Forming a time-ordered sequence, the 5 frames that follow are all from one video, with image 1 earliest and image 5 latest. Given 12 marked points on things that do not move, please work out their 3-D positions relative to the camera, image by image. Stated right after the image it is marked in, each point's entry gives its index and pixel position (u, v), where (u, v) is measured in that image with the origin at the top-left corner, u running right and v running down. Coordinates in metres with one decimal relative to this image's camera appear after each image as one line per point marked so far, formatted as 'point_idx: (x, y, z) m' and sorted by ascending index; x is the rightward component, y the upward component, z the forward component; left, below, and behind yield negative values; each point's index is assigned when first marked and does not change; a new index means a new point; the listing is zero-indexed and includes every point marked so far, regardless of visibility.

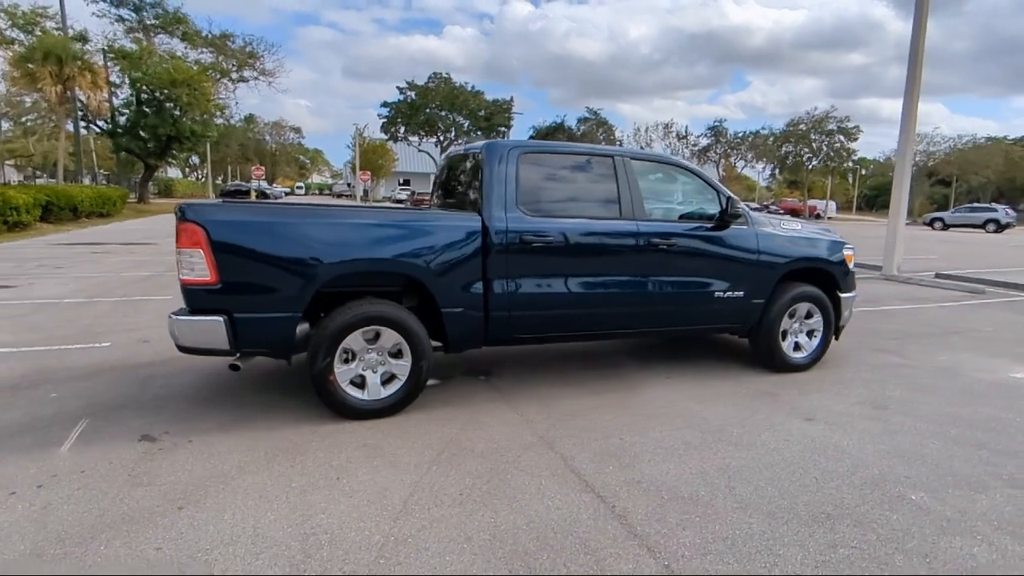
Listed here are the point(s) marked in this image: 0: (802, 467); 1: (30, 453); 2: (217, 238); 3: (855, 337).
0: (+1.8, -1.1, +3.9) m
1: (-3.1, -1.0, +3.9) m
2: (-2.0, +0.3, +4.1) m
3: (+4.1, -0.6, +7.5) m
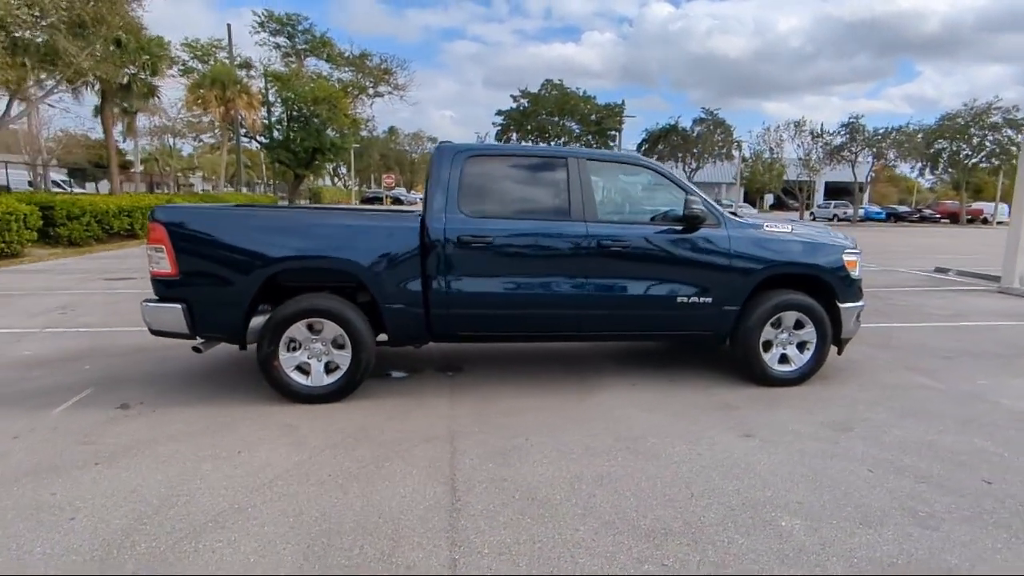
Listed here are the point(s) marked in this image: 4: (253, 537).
0: (+1.0, -1.2, +3.7) m
1: (-3.7, -0.9, +4.8) m
2: (-2.6, +0.4, +4.7) m
3: (+4.1, -0.7, +6.6) m
4: (-1.3, -1.3, +3.1) m
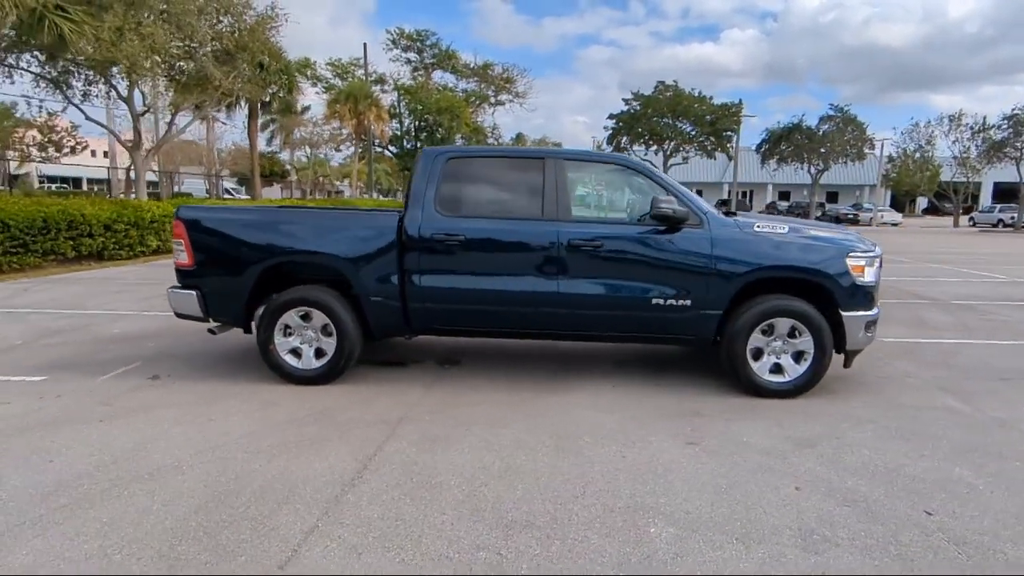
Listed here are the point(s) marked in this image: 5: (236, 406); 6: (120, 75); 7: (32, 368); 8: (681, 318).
0: (+0.4, -1.1, +3.6) m
1: (-4.0, -0.8, +5.7) m
2: (-2.8, +0.5, +5.5) m
3: (+4.1, -0.8, +5.9) m
4: (-2.0, -1.2, +3.5) m
5: (-2.2, -1.0, +5.0) m
6: (-12.1, +6.4, +19.0) m
7: (-4.8, -0.8, +6.1) m
8: (+1.4, -0.3, +5.2) m
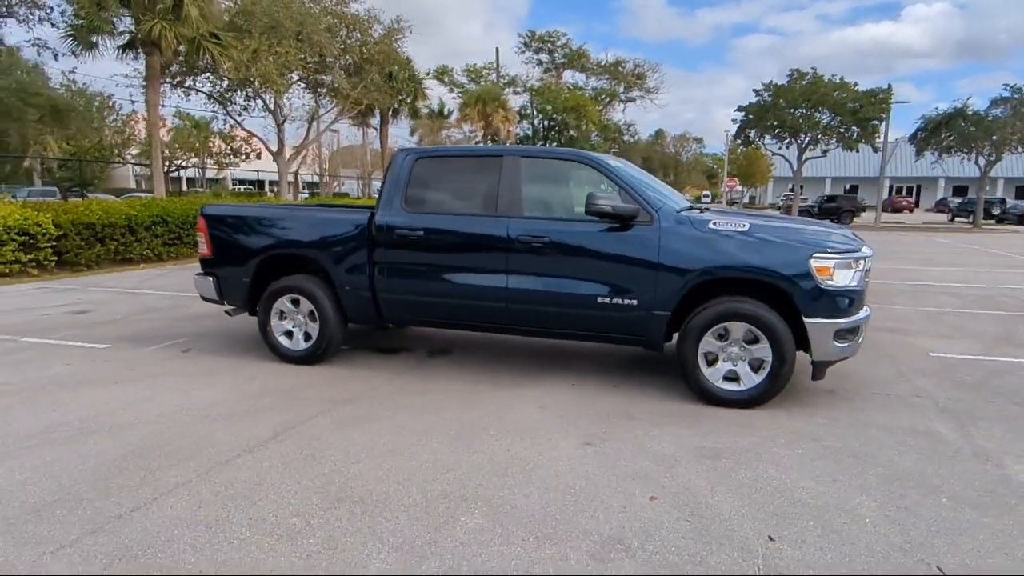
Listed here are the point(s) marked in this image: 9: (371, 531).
0: (-0.4, -1.1, +3.7) m
1: (-4.2, -0.7, +6.8) m
2: (-3.1, +0.6, +6.3) m
3: (+3.7, -0.9, +5.1) m
4: (-2.7, -1.1, +4.2) m
5: (-2.6, -0.8, +5.7) m
6: (-8.7, +6.8, +21.6) m
7: (-4.8, -0.6, +7.4) m
8: (+1.0, -0.2, +5.0) m
9: (-0.7, -1.2, +3.1) m
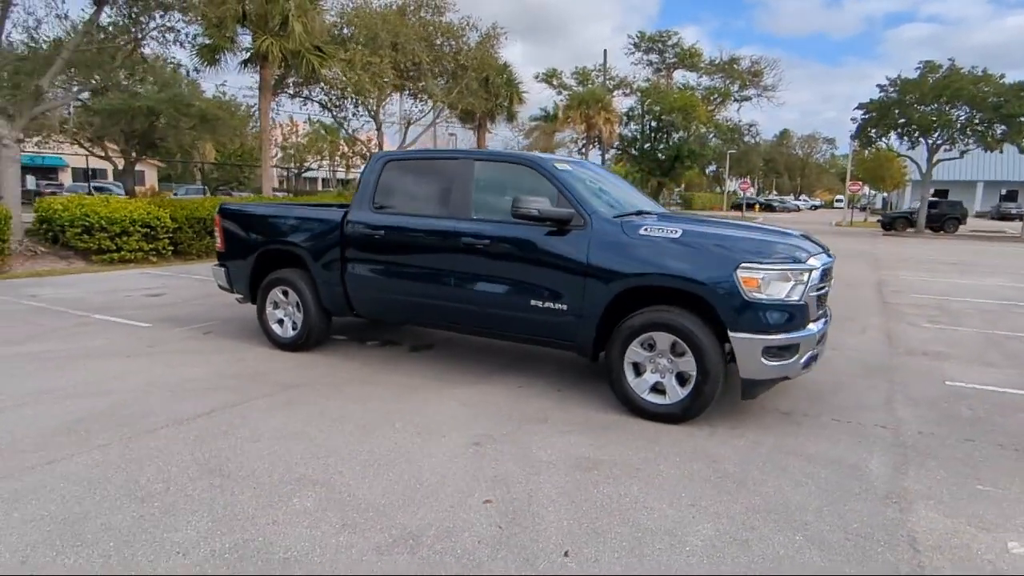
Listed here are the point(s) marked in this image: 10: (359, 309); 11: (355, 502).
0: (-1.2, -1.1, +3.9) m
1: (-4.3, -0.5, +7.7) m
2: (-3.3, +0.7, +6.9) m
3: (+3.1, -1.0, +4.4) m
4: (-3.4, -0.9, +4.8) m
5: (-3.0, -0.7, +6.3) m
6: (-5.5, +7.0, +23.1) m
7: (-4.8, -0.4, +8.4) m
8: (+0.4, -0.3, +4.9) m
9: (-1.6, -1.2, +3.3) m
10: (-1.5, -0.2, +6.1) m
11: (-0.8, -1.1, +3.3) m
